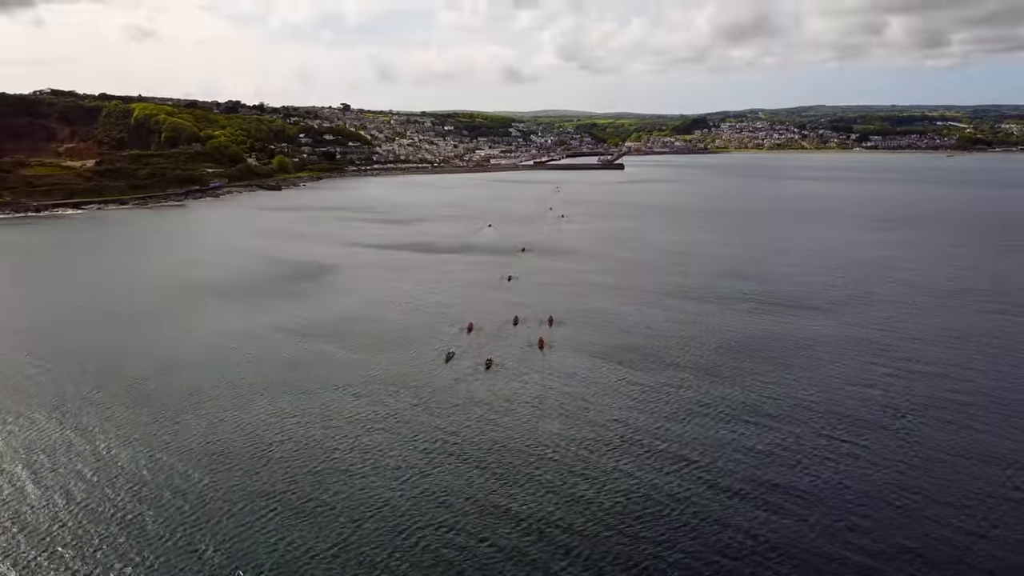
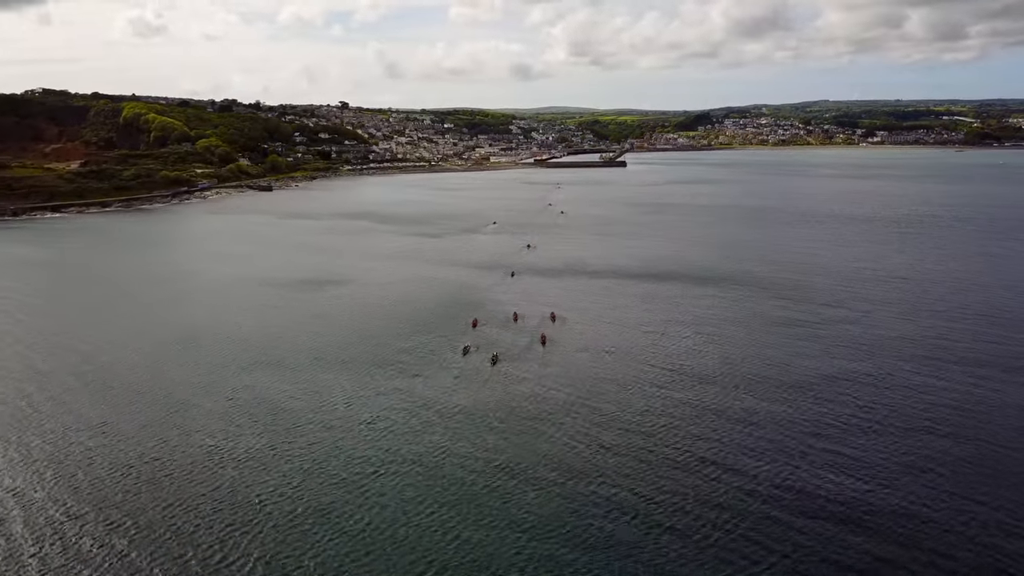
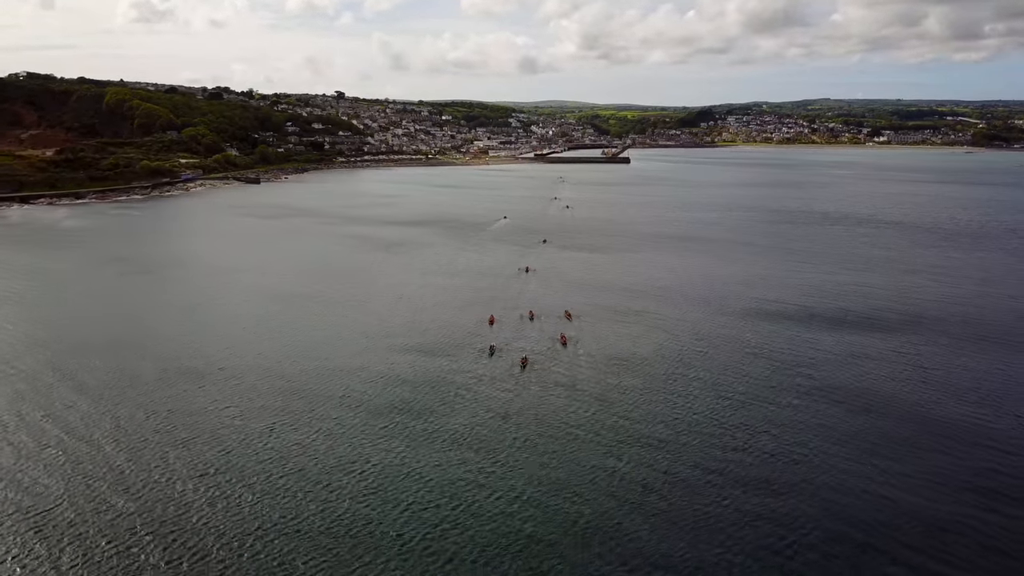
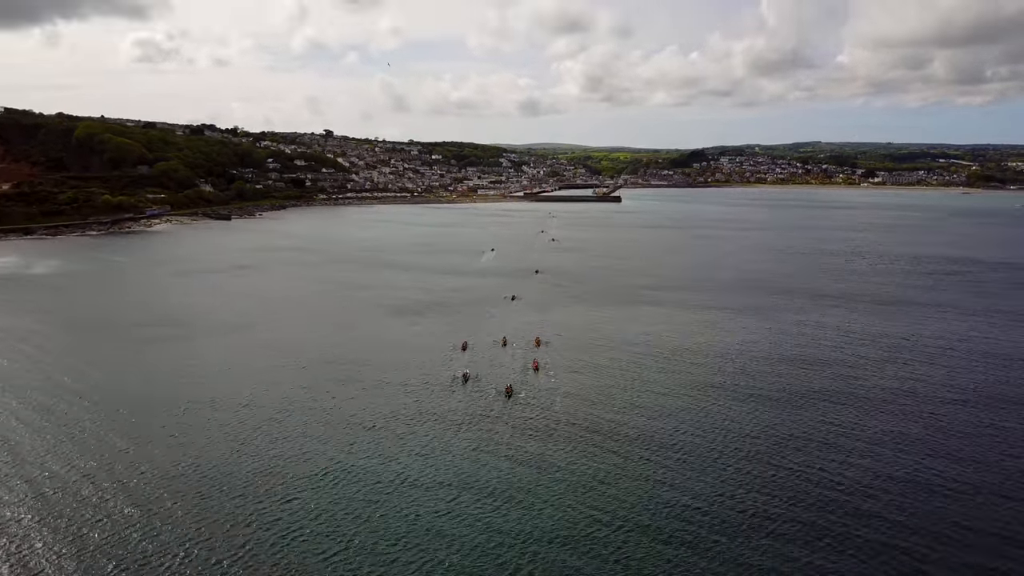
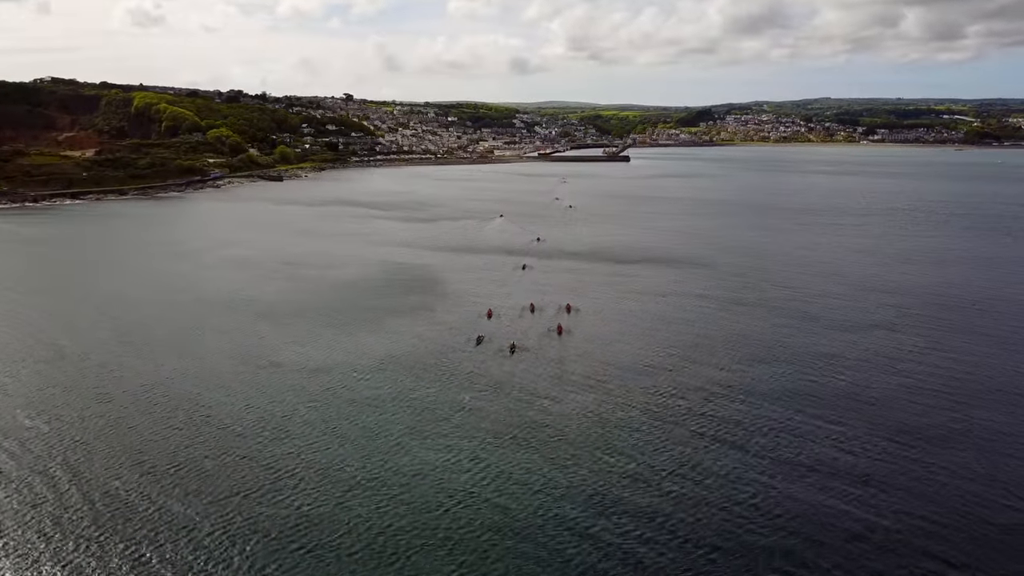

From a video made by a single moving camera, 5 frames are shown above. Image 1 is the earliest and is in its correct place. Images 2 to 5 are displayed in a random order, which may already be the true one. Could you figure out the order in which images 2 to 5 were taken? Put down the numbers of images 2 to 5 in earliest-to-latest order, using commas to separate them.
5, 2, 3, 4
